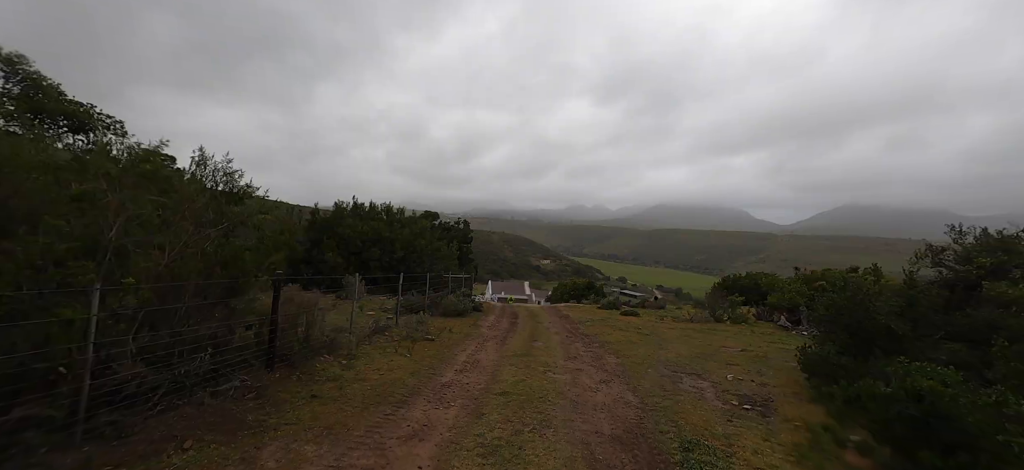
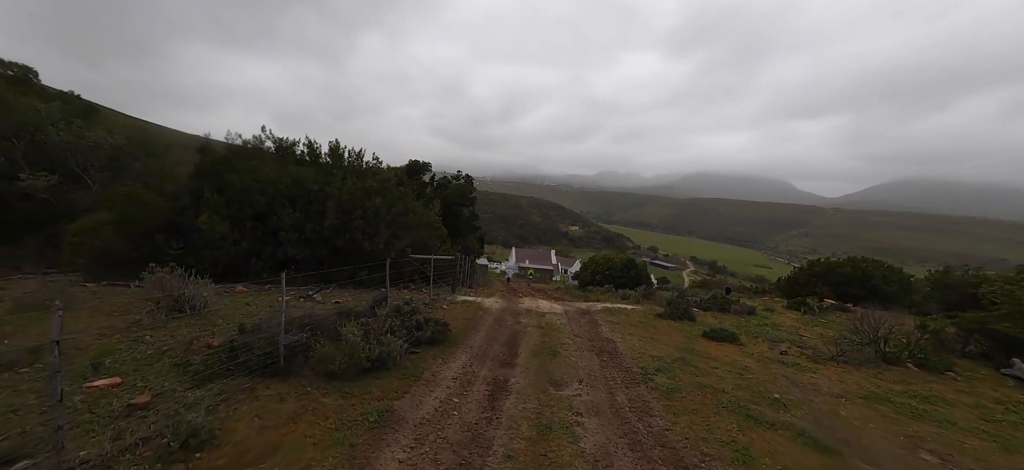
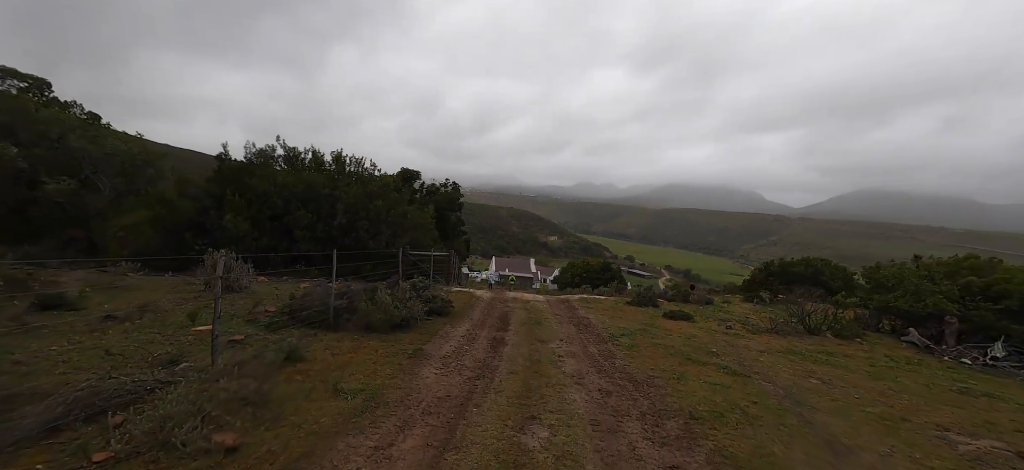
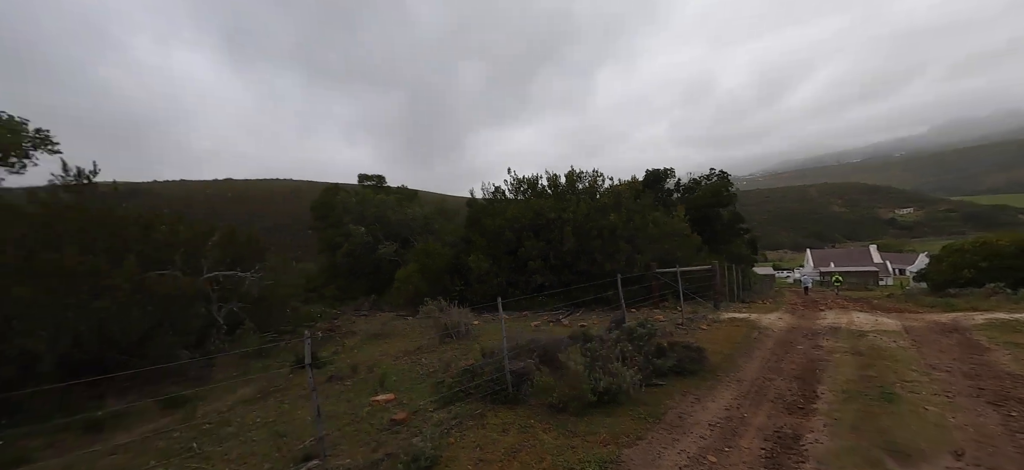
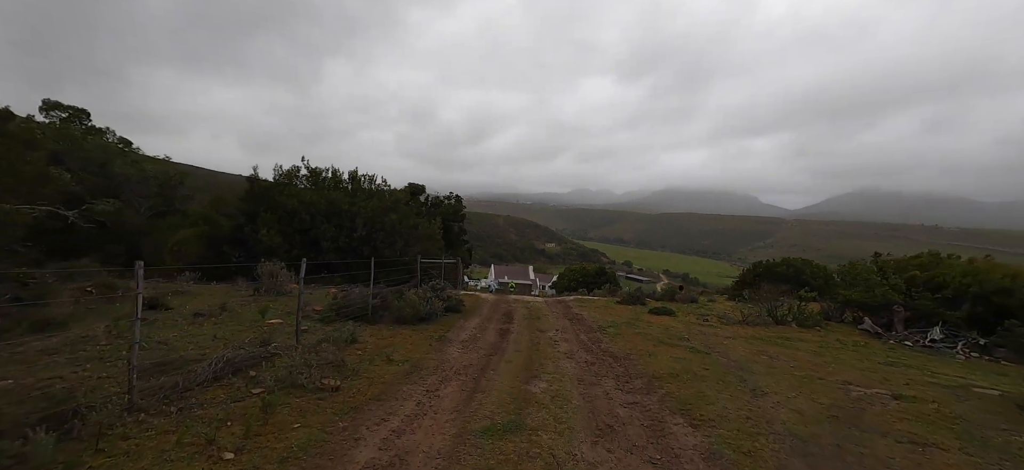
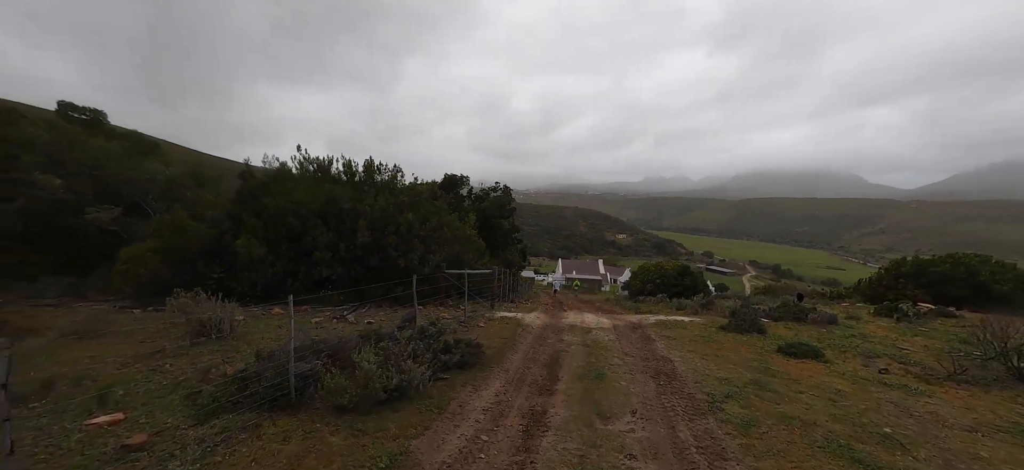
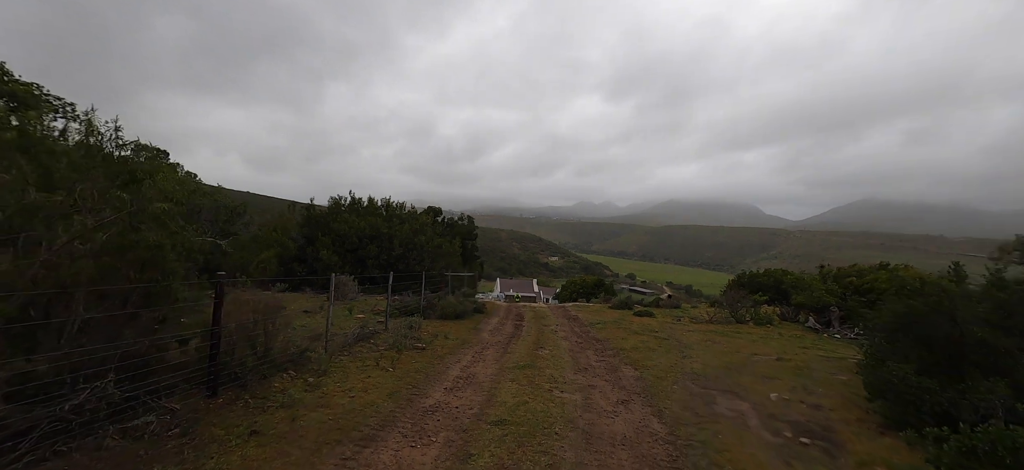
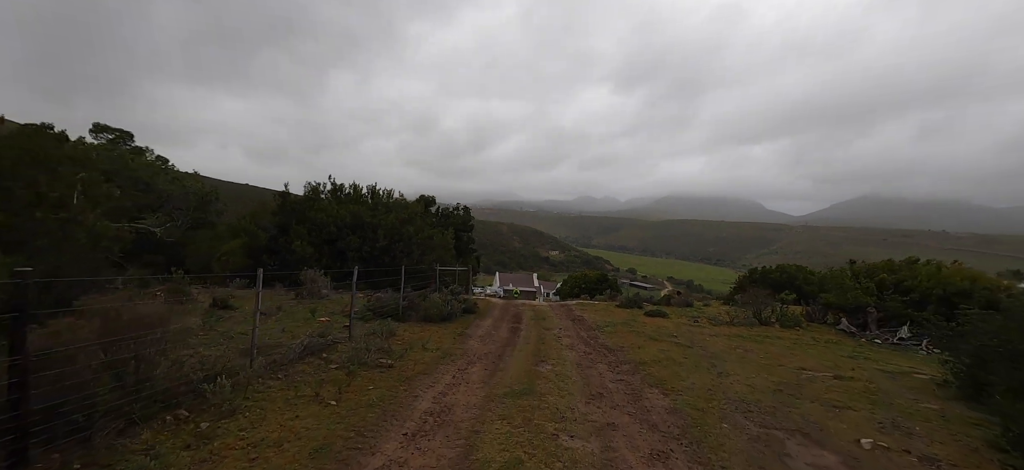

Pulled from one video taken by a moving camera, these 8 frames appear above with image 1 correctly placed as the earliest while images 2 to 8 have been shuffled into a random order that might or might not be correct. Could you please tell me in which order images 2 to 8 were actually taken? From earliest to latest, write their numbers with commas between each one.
7, 8, 5, 3, 2, 6, 4
